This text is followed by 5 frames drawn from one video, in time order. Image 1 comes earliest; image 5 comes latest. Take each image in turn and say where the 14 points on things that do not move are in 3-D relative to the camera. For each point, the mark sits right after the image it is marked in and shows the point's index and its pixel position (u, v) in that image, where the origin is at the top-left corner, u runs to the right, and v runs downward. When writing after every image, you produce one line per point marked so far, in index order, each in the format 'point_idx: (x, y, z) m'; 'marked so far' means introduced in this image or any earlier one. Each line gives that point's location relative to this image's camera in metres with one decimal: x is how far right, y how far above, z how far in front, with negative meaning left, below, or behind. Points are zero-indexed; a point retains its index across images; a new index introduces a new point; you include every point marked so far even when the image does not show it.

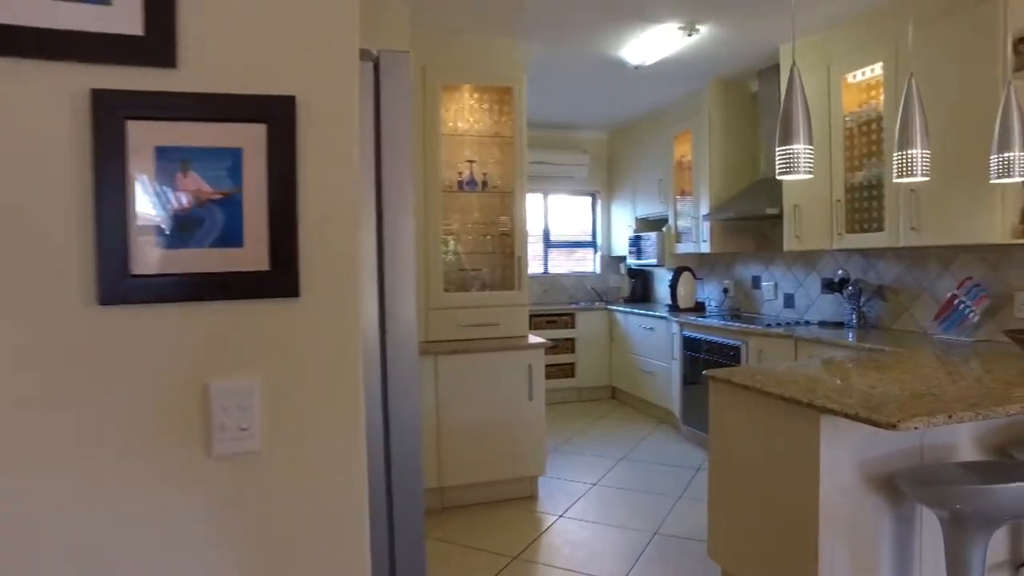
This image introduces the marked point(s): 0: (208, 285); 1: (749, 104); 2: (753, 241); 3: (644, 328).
0: (-0.4, 0.0, +0.9) m
1: (+1.6, +1.2, +4.4) m
2: (+1.6, +0.3, +4.4) m
3: (+1.0, -0.3, +4.9) m
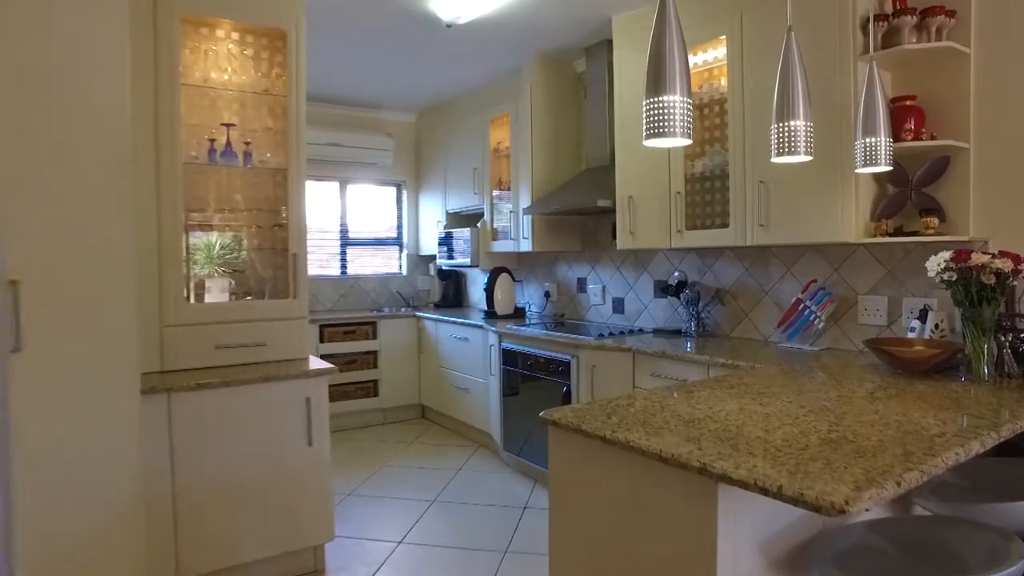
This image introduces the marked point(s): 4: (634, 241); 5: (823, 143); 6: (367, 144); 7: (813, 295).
0: (-0.6, 0.0, +0.1) m
1: (+0.4, +1.2, +3.9) m
2: (+0.4, +0.3, +4.0) m
3: (-0.3, -0.3, +4.3) m
4: (+0.6, +0.2, +3.1) m
5: (+1.1, +0.5, +2.4) m
6: (-1.1, +1.1, +5.0) m
7: (+1.2, 0.0, +2.6) m
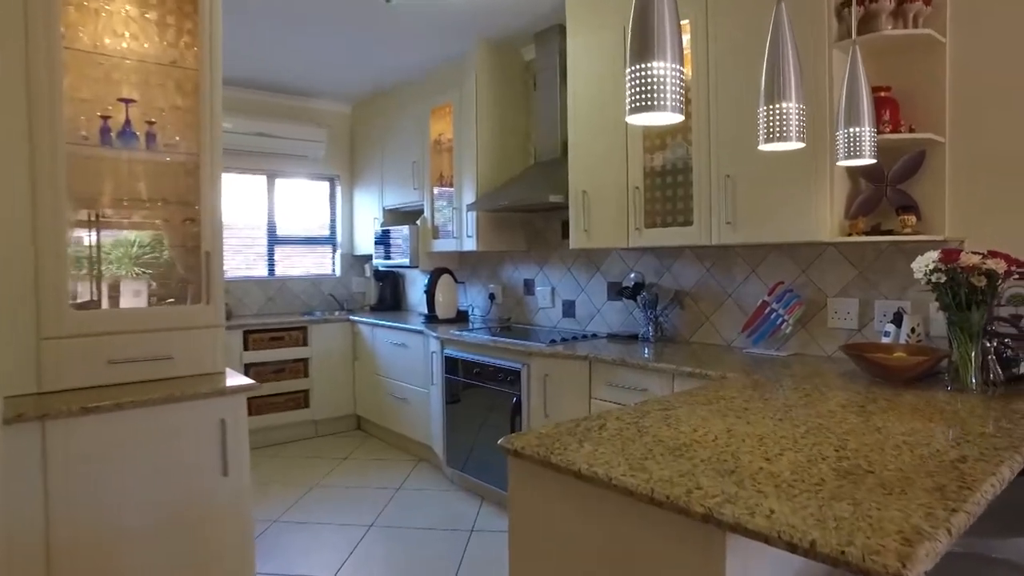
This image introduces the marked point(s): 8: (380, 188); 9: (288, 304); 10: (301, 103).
0: (-0.5, 0.0, -0.2) m
1: (0.0, +1.2, +3.7) m
2: (+0.1, +0.3, +3.7) m
3: (-0.7, -0.3, +4.0) m
4: (+0.3, +0.2, +2.9) m
5: (+0.9, +0.5, +2.2) m
6: (-1.5, +1.1, +4.6) m
7: (+1.0, 0.0, +2.5) m
8: (-0.9, +0.7, +4.6) m
9: (-1.6, -0.1, +4.8) m
10: (-1.5, +1.3, +4.8) m
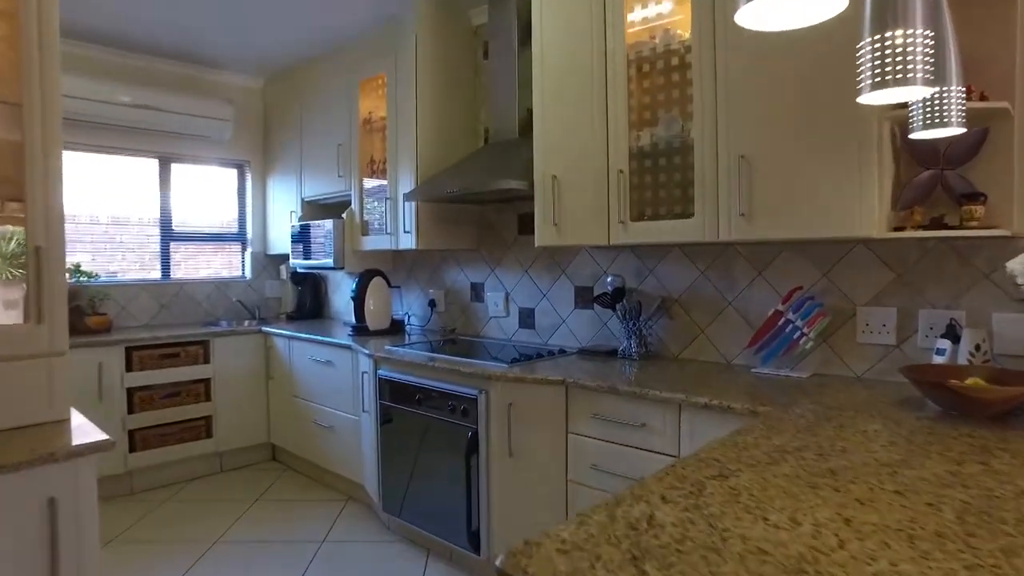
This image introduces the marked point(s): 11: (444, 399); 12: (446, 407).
0: (-0.3, 0.0, -0.8) m
1: (-0.2, +1.1, +3.1) m
2: (-0.2, +0.3, +3.2) m
3: (-1.0, -0.4, +3.3) m
4: (+0.2, +0.2, +2.4) m
5: (+0.8, +0.5, +1.7) m
6: (-1.8, +1.0, +3.9) m
7: (+0.9, -0.1, +2.0) m
8: (-1.3, +0.7, +3.9) m
9: (-2.0, -0.2, +4.1) m
10: (-1.9, +1.3, +4.0) m
11: (-0.2, -0.4, +2.5) m
12: (-0.2, -0.4, +2.4) m
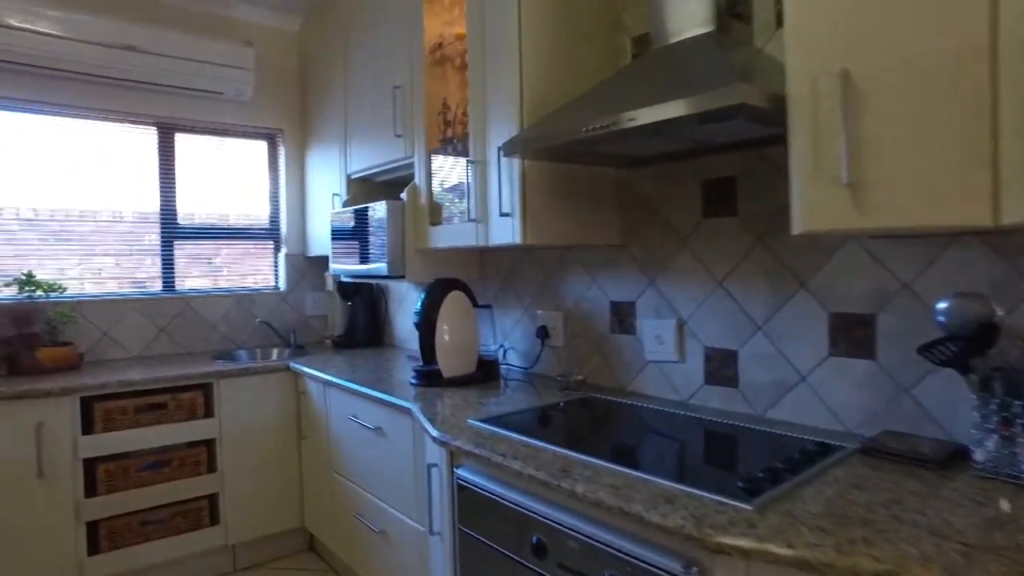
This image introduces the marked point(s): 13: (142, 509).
0: (-0.3, -0.1, -2.1) m
1: (+0.3, +1.1, +1.8) m
2: (+0.3, +0.2, +1.9) m
3: (-0.5, -0.4, +2.1) m
4: (+0.5, +0.1, +1.0) m
5: (+1.1, +0.4, +0.3) m
6: (-1.3, +1.0, +2.8) m
7: (+1.2, -0.1, +0.6) m
8: (-0.7, +0.6, +2.8) m
9: (-1.4, -0.2, +3.0) m
10: (-1.3, +1.2, +2.9) m
11: (+0.1, -0.5, +1.2) m
12: (+0.2, -0.5, +1.2) m
13: (-1.3, -0.8, +2.3) m
